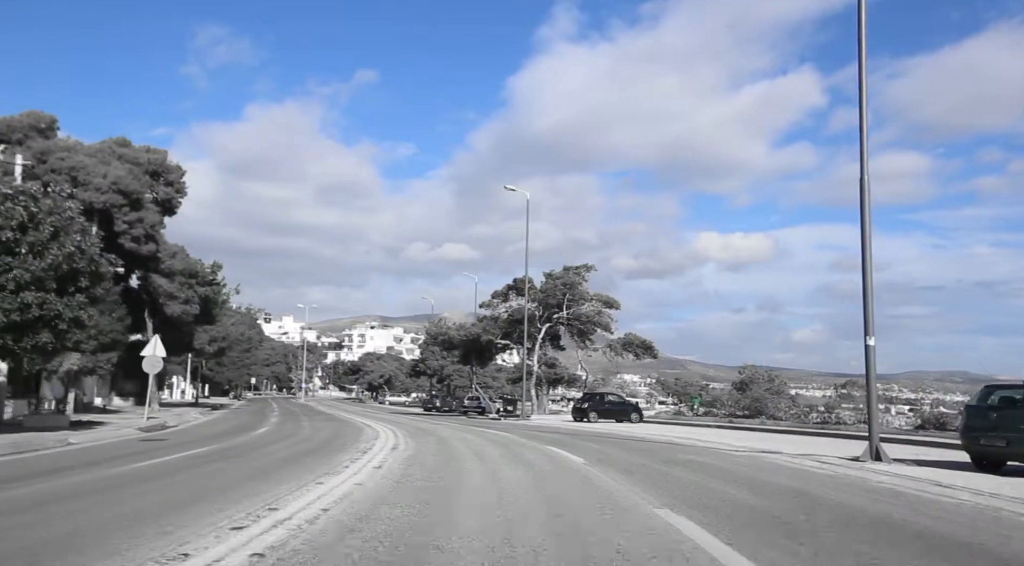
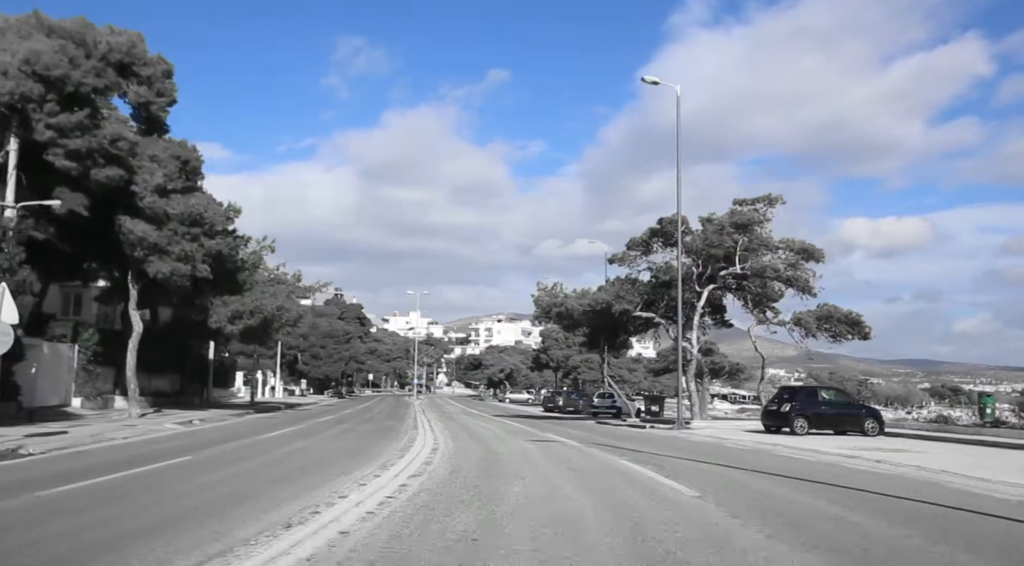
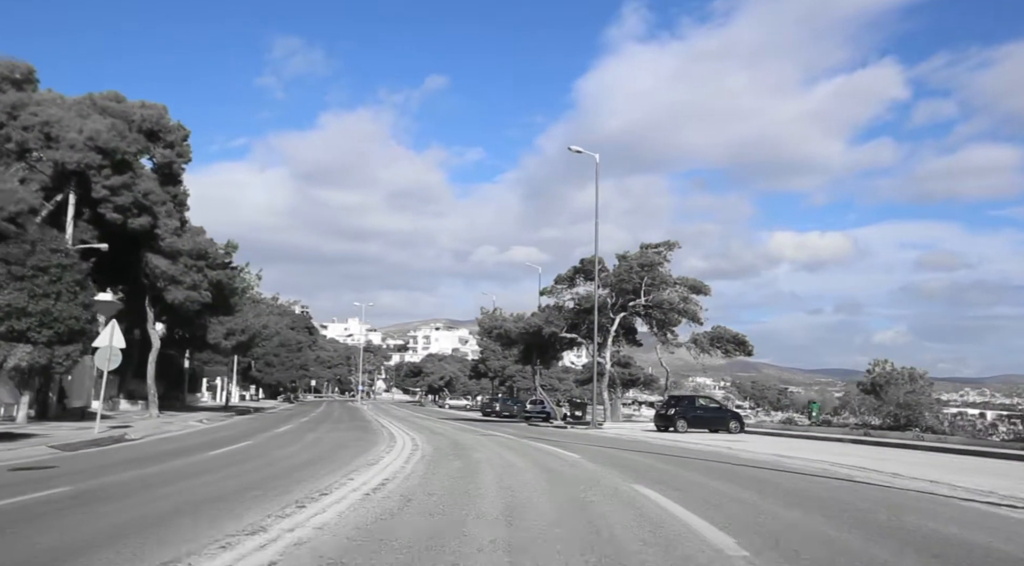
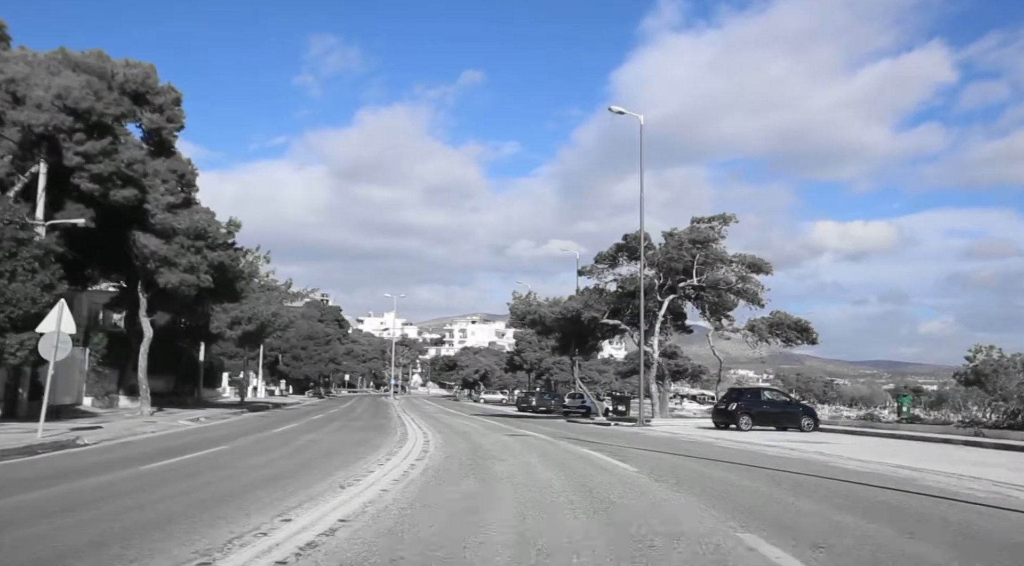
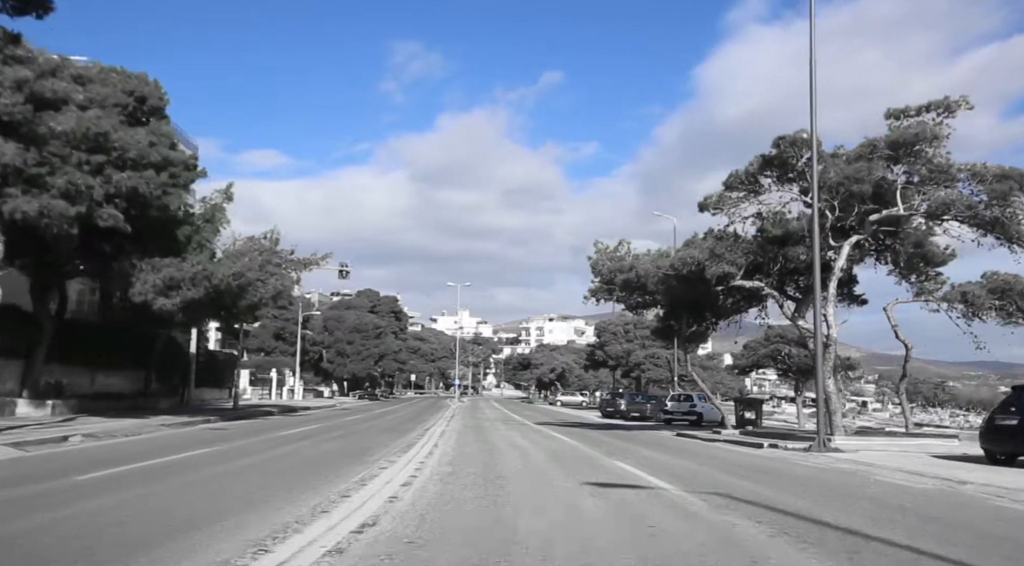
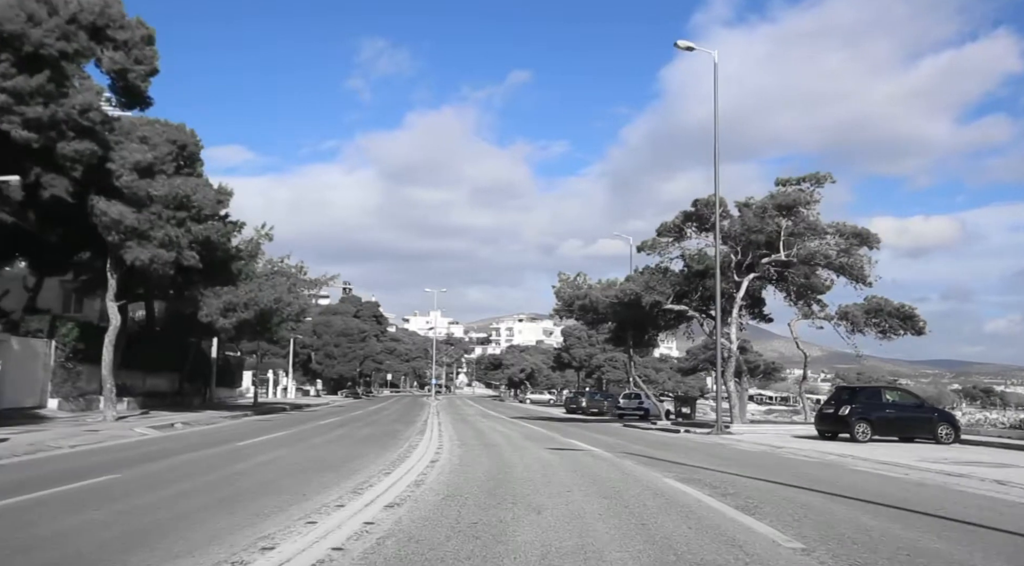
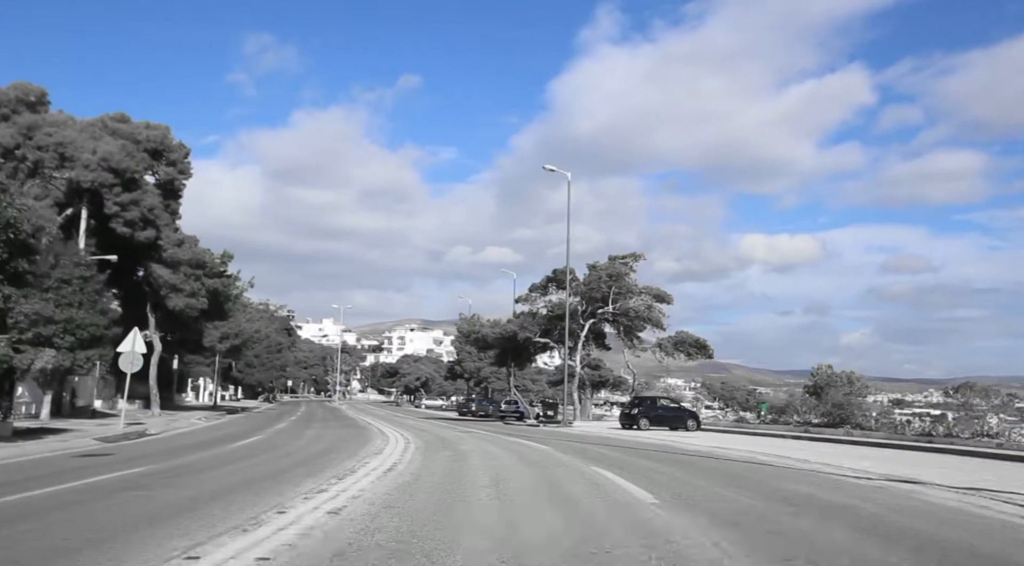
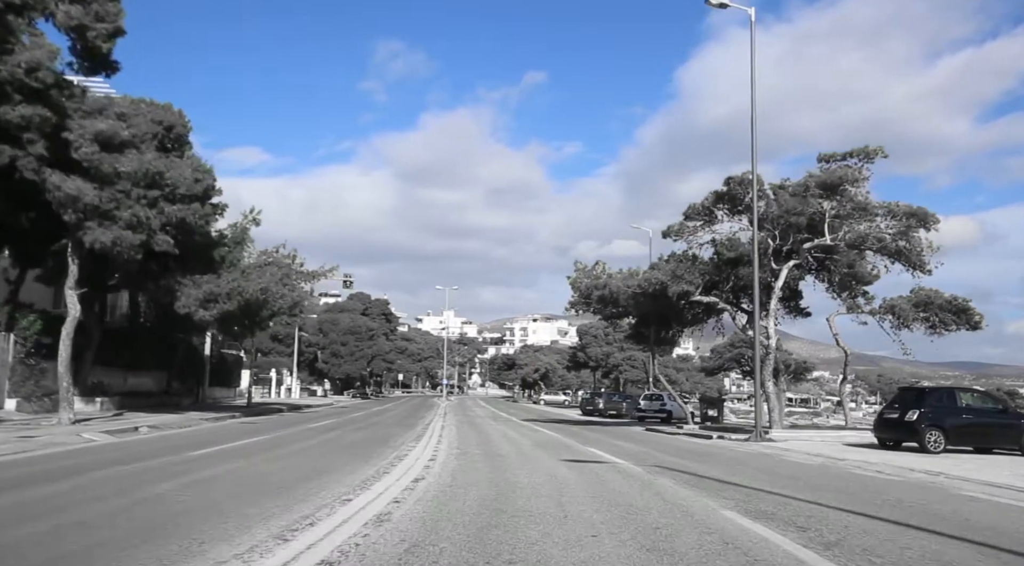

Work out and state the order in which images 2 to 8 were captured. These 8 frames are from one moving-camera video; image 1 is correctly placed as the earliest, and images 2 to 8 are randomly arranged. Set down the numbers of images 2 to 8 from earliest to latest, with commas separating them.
7, 3, 4, 2, 6, 8, 5
